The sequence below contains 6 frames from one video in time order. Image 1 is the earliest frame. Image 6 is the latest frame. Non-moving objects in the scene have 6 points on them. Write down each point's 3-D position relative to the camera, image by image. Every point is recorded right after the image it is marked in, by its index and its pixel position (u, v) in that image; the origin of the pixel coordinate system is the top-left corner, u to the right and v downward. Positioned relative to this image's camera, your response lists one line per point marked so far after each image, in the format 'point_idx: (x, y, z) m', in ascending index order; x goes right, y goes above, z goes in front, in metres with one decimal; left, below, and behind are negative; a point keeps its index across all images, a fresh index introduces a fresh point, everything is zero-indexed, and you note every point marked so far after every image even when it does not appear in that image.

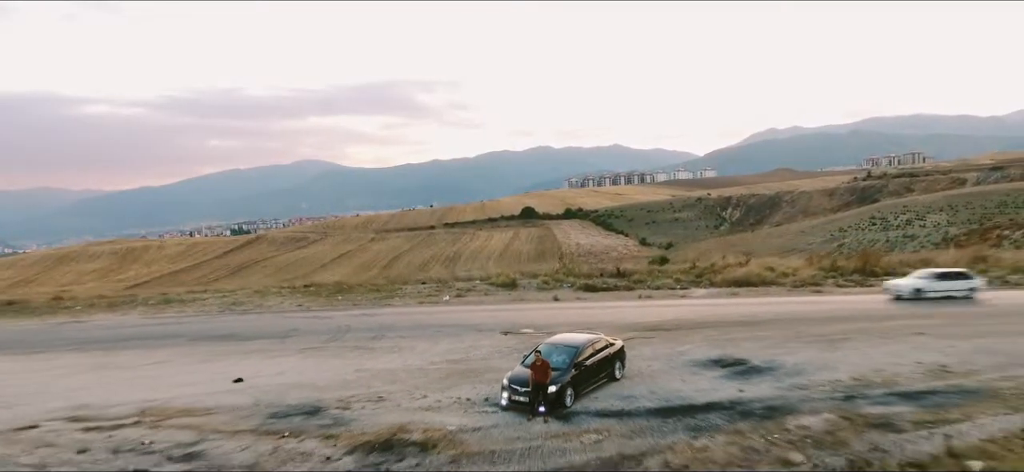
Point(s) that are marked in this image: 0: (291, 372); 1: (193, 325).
0: (-3.3, -2.1, +8.9) m
1: (-7.3, -2.1, +13.6) m
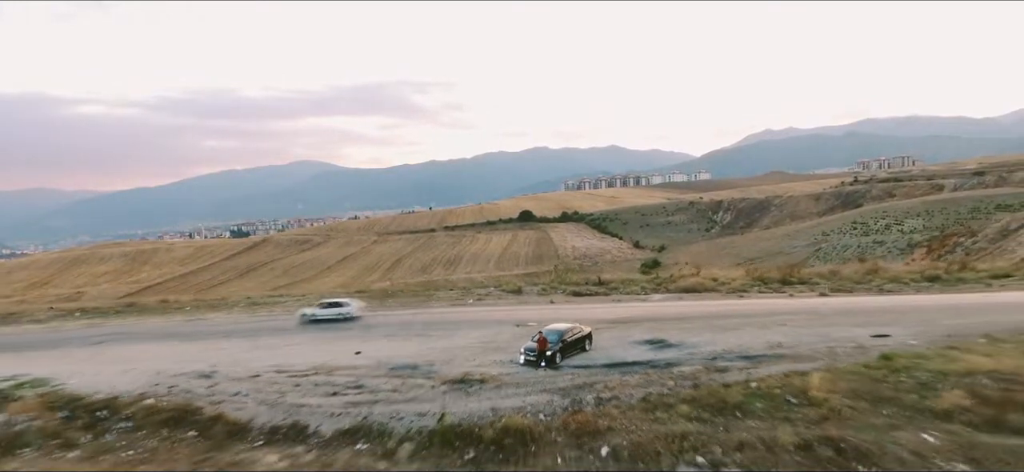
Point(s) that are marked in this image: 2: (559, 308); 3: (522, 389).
0: (-3.0, -2.7, +14.2) m
1: (-7.1, -2.7, +18.9) m
2: (+1.5, -2.4, +19.4) m
3: (+0.2, -2.8, +10.7) m
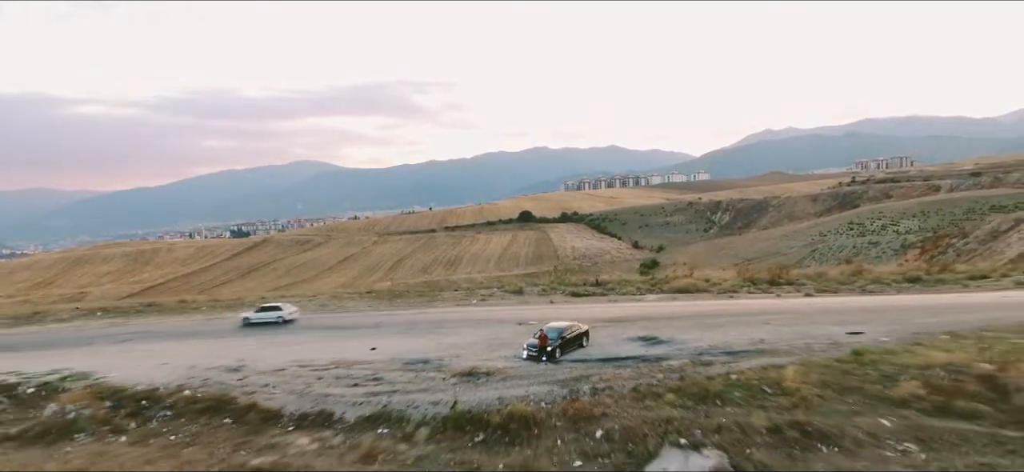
0: (-2.9, -2.9, +15.3) m
1: (-7.0, -2.9, +20.0) m
2: (+1.6, -2.5, +20.6) m
3: (+0.3, -2.9, +11.9) m
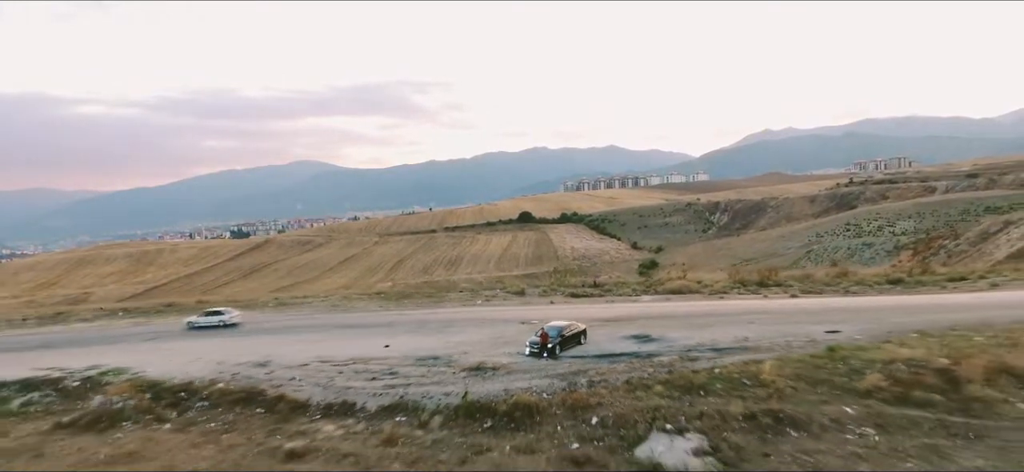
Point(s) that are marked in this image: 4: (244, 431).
0: (-2.8, -3.0, +16.5) m
1: (-6.9, -3.0, +21.2) m
2: (+1.7, -2.7, +21.7) m
3: (+0.4, -3.1, +13.1) m
4: (-5.3, -3.8, +11.5) m
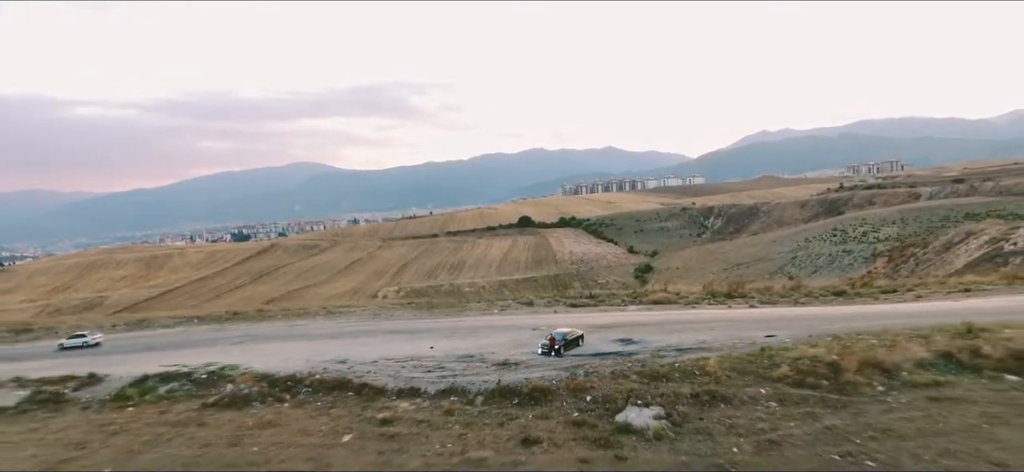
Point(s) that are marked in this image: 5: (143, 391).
0: (-2.3, -4.0, +21.5) m
1: (-6.4, -4.0, +26.2) m
2: (+2.2, -3.7, +26.7) m
3: (+0.9, -4.1, +18.1) m
4: (-4.7, -4.8, +16.5) m
5: (-12.0, -5.0, +19.0) m
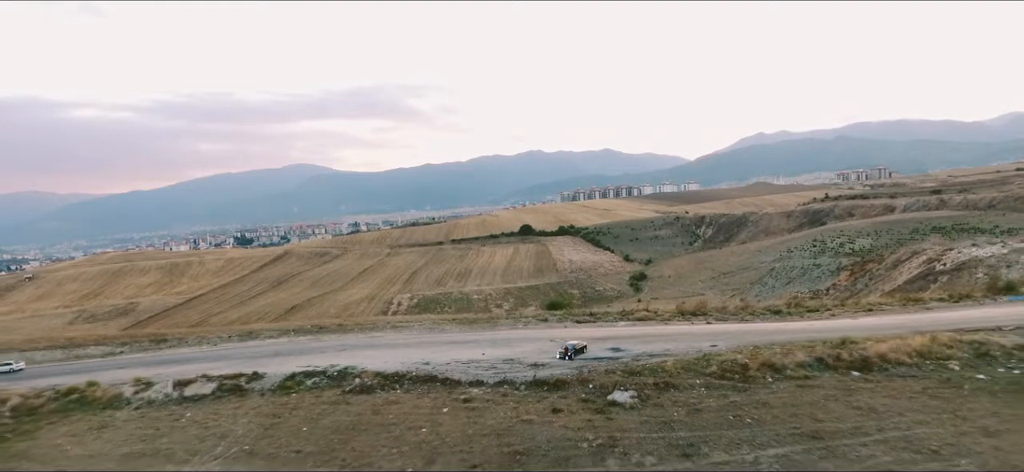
0: (-0.9, -6.2, +31.2) m
1: (-5.0, -6.2, +35.9) m
2: (+3.6, -5.9, +36.5) m
3: (+2.3, -6.3, +27.8) m
4: (-3.4, -7.0, +26.2) m
5: (-10.6, -7.2, +28.7) m
